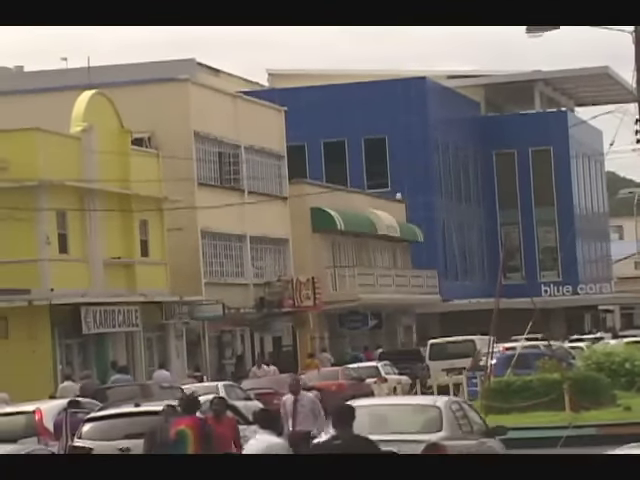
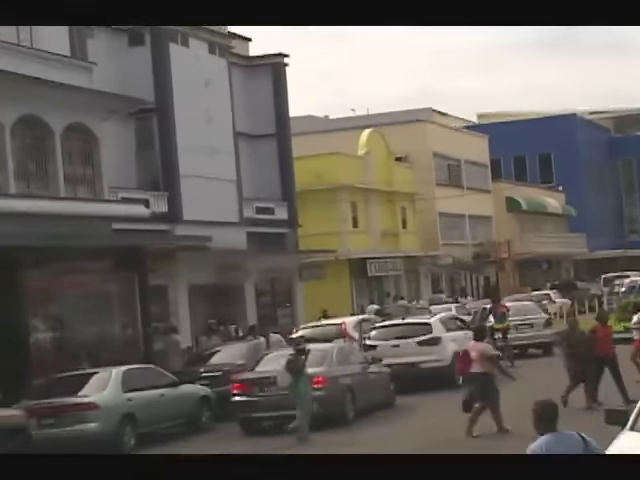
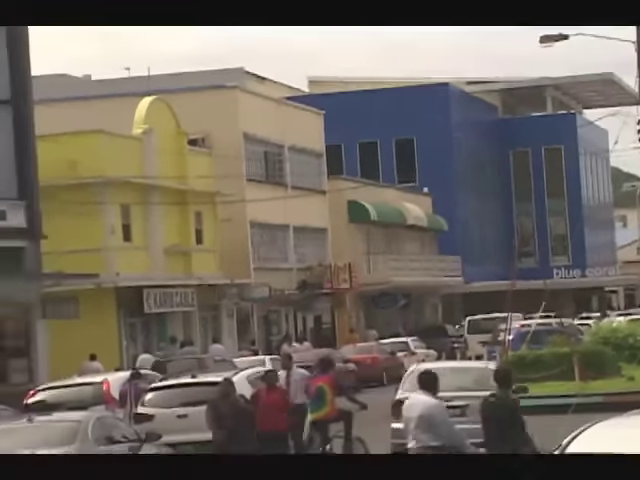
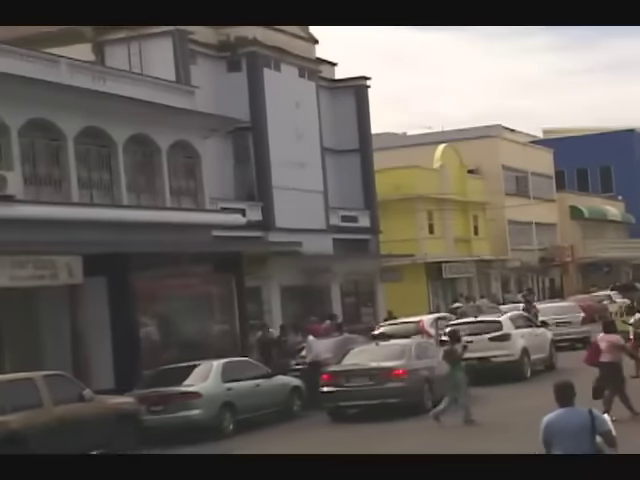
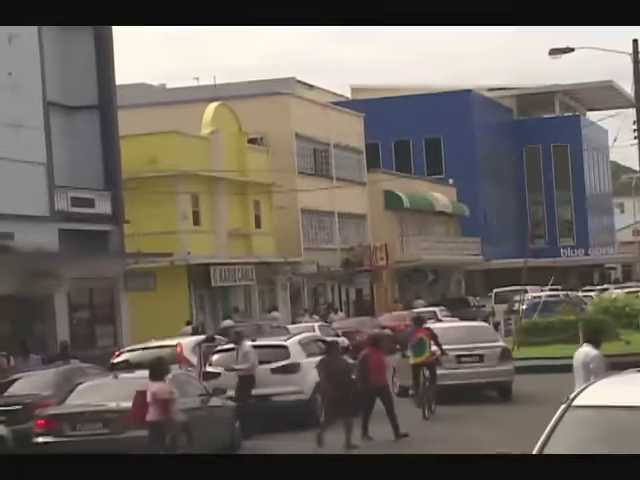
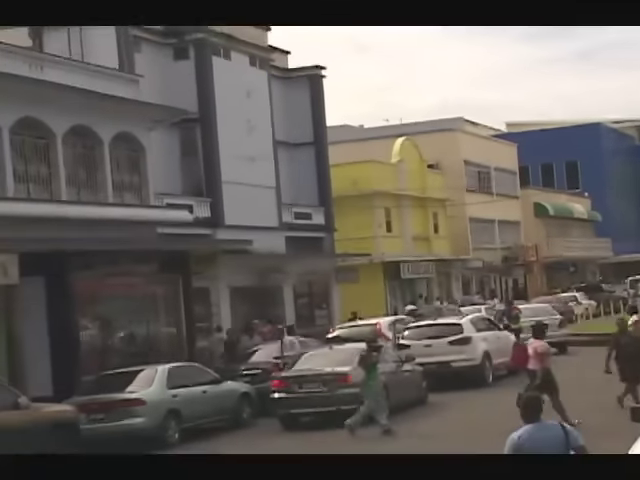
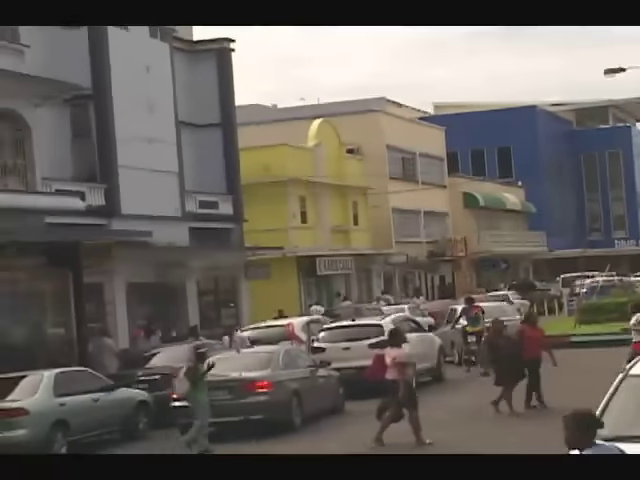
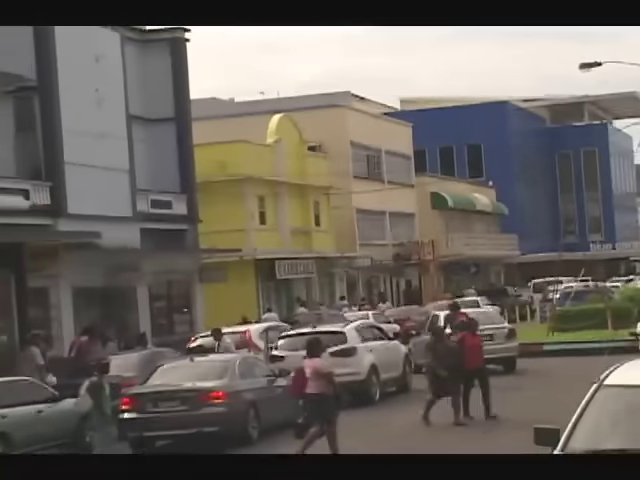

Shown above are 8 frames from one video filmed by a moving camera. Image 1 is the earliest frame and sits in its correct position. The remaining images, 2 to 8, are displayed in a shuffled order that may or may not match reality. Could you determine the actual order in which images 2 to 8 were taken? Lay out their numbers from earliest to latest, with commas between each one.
3, 5, 8, 7, 2, 6, 4
